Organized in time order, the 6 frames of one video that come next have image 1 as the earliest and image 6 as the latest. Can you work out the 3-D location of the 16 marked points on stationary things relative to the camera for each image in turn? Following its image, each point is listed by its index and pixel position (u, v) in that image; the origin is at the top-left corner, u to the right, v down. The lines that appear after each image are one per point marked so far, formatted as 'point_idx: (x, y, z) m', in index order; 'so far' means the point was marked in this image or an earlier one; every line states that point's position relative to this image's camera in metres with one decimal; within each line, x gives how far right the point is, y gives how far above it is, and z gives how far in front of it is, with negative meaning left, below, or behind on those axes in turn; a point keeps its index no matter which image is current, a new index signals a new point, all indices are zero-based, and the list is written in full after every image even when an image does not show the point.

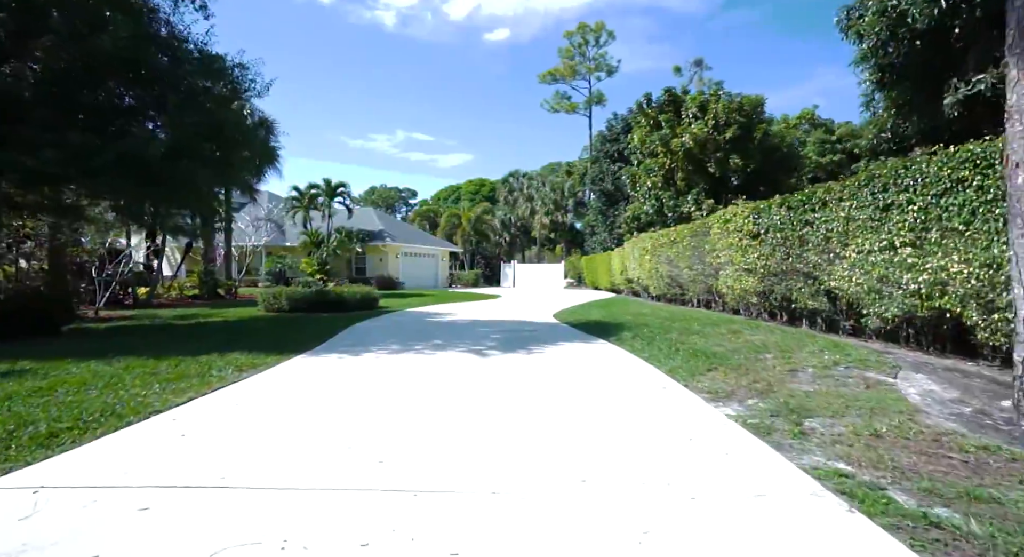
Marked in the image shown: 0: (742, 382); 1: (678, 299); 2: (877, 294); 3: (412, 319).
0: (+2.4, -1.1, +5.9) m
1: (+5.8, -0.6, +19.9) m
2: (+4.6, -0.2, +7.2) m
3: (-2.7, -1.1, +15.3) m
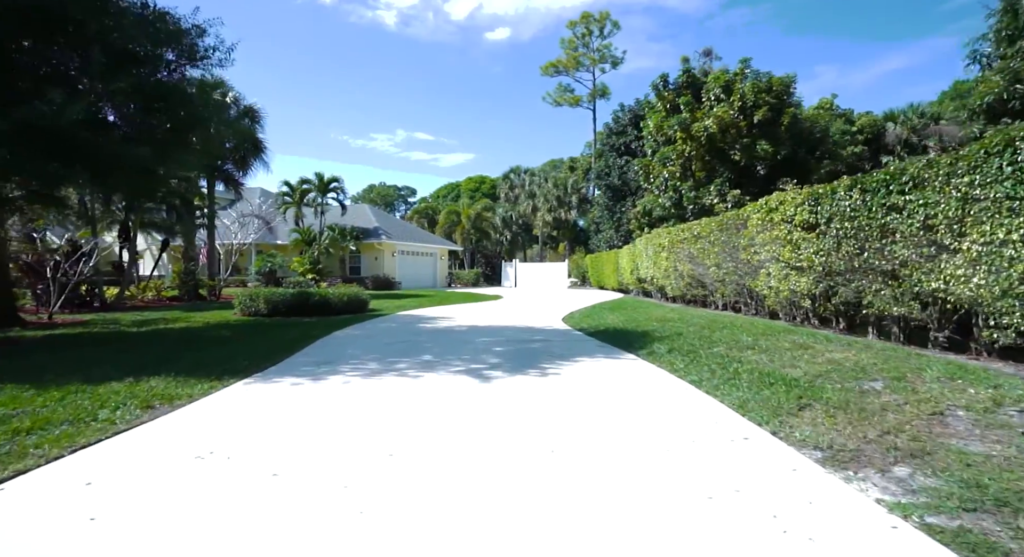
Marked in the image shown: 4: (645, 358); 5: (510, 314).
0: (+2.5, -1.1, +4.0) m
1: (+5.9, -0.6, +18.0) m
2: (+4.7, -0.2, +5.3) m
3: (-2.6, -1.1, +13.4) m
4: (+1.9, -1.1, +8.2) m
5: (-0.1, -1.2, +18.8) m
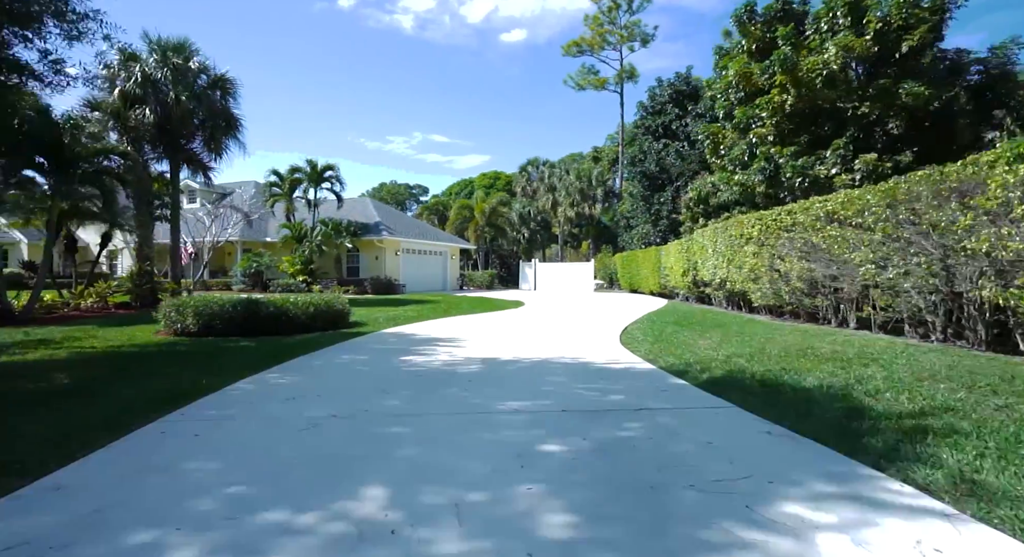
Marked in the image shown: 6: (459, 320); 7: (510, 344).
0: (+2.8, -1.1, -1.2) m
1: (+6.6, -0.7, +12.7) m
2: (+5.1, -0.2, 0.0) m
3: (-2.0, -1.2, +8.3) m
4: (+2.4, -1.2, +2.9) m
5: (+0.7, -1.3, +13.7) m
6: (-1.6, -1.3, +17.0) m
7: (0.0, -1.2, +10.7) m
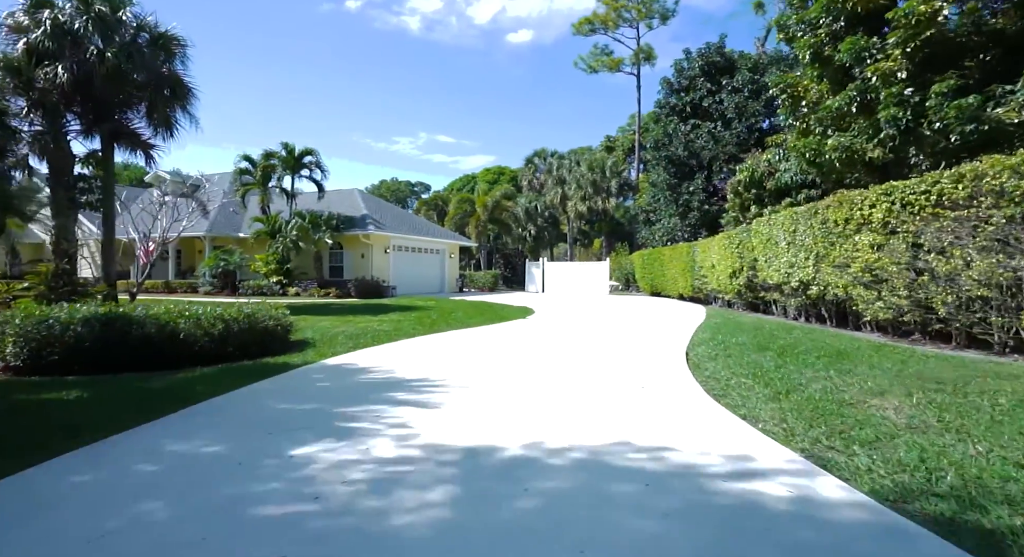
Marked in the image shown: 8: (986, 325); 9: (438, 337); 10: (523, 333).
0: (+2.9, -1.2, -5.8) m
1: (+6.8, -0.7, +8.1) m
2: (+5.1, -0.3, -4.5) m
3: (-1.9, -1.2, +3.8) m
4: (+2.4, -1.2, -1.6) m
5: (+0.8, -1.3, +9.2) m
6: (-1.4, -1.3, +12.5) m
7: (+0.1, -1.3, +6.1) m
8: (+6.8, -0.7, +8.0) m
9: (-1.7, -1.3, +12.9) m
10: (+0.3, -1.4, +14.7) m
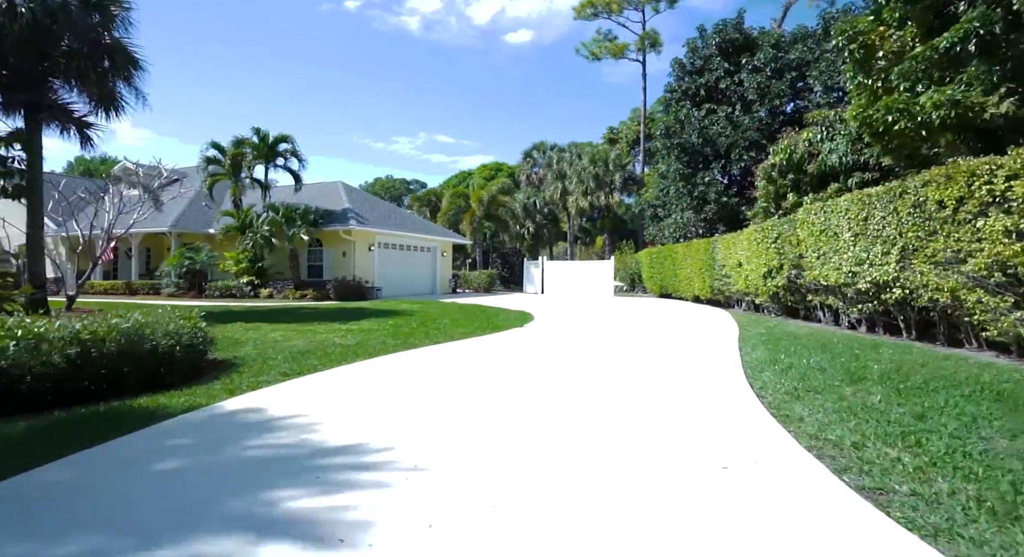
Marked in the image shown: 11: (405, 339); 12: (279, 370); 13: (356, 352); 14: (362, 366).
0: (+2.8, -1.2, -8.7) m
1: (+6.7, -0.7, +5.2) m
2: (+5.1, -0.3, -7.4) m
3: (-2.0, -1.2, +0.9) m
4: (+2.3, -1.2, -4.5) m
5: (+0.7, -1.3, +6.3) m
6: (-1.5, -1.3, +9.6) m
7: (0.0, -1.3, +3.2) m
8: (+6.7, -0.7, +5.1) m
9: (-1.8, -1.3, +10.0) m
10: (+0.2, -1.4, +11.8) m
11: (-2.3, -1.3, +12.4) m
12: (-3.4, -1.3, +8.3) m
13: (-2.8, -1.3, +10.3) m
14: (-2.1, -1.3, +8.1) m
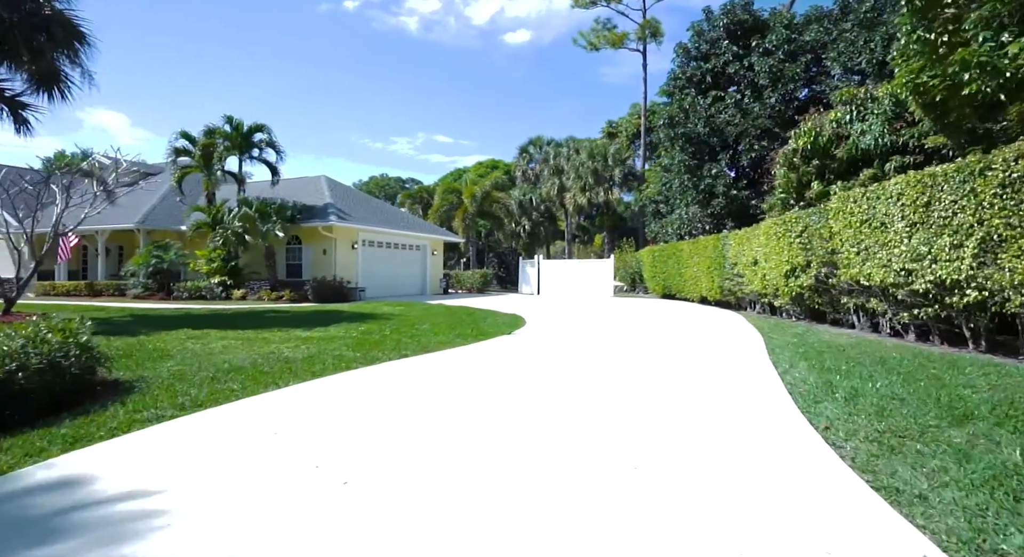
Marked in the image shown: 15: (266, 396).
0: (+2.6, -1.2, -10.6) m
1: (+6.4, -0.7, +3.3) m
2: (+4.9, -0.3, -9.4) m
3: (-2.2, -1.2, -1.1) m
4: (+2.1, -1.2, -6.4) m
5: (+0.5, -1.3, +4.3) m
6: (-1.8, -1.3, +7.6) m
7: (-0.3, -1.3, +1.3) m
8: (+6.4, -0.7, +3.2) m
9: (-2.1, -1.3, +8.0) m
10: (-0.1, -1.4, +9.9) m
11: (-2.6, -1.3, +10.4) m
12: (-3.6, -1.3, +6.3) m
13: (-3.1, -1.3, +8.3) m
14: (-2.4, -1.3, +6.1) m
15: (-2.6, -1.3, +6.1) m
